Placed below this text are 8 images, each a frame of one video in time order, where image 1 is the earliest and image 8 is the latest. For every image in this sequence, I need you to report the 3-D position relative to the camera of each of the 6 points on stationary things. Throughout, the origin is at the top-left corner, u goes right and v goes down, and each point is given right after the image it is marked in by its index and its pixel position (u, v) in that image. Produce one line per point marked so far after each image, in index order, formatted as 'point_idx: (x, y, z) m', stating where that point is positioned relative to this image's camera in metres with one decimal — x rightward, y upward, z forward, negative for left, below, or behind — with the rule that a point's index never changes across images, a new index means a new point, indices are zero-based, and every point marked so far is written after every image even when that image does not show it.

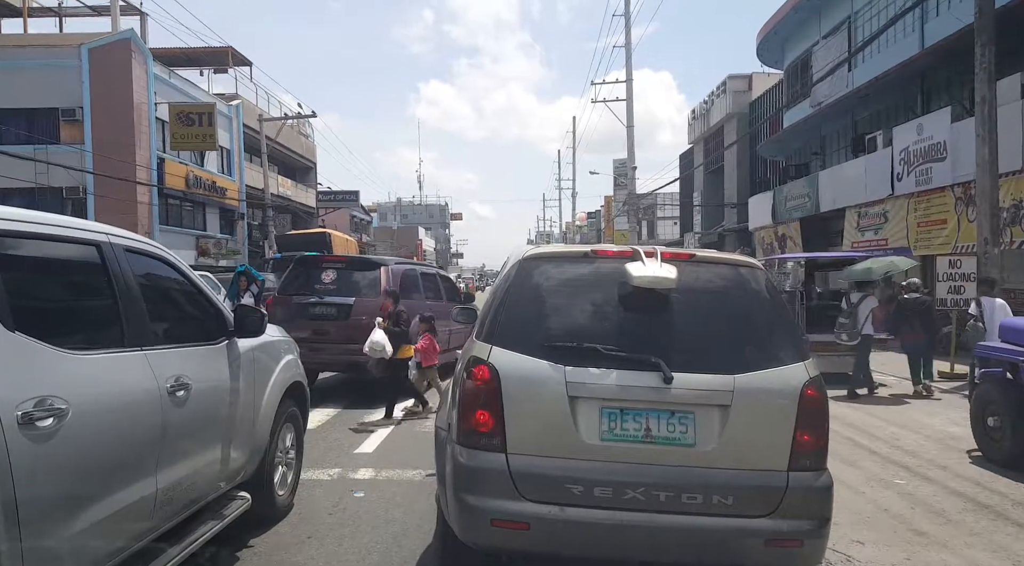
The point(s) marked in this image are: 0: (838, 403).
0: (+4.7, -1.7, +10.3) m
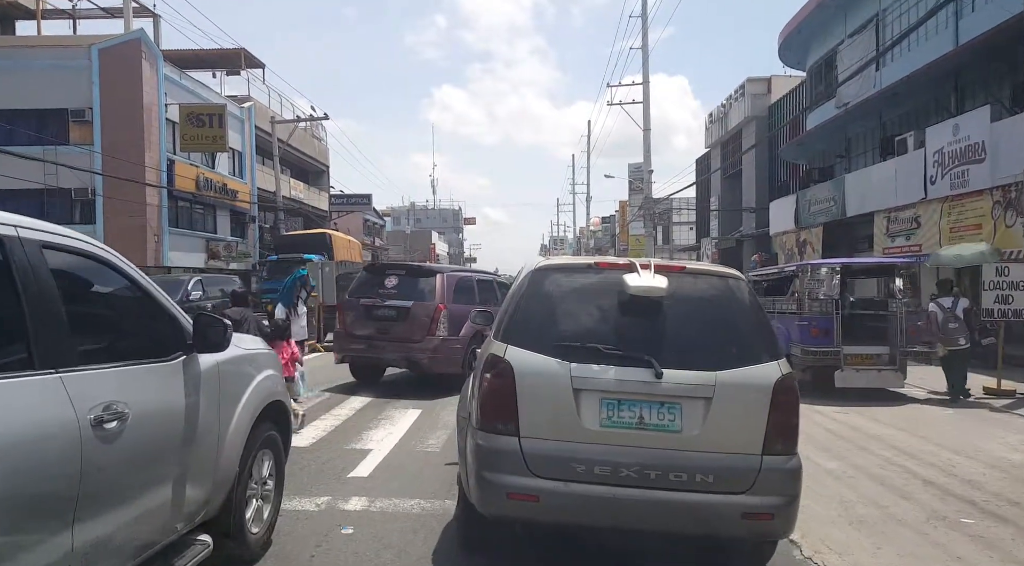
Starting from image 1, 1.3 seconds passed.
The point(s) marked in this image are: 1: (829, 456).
0: (+4.8, -1.8, +9.5) m
1: (+3.3, -1.8, +7.4) m
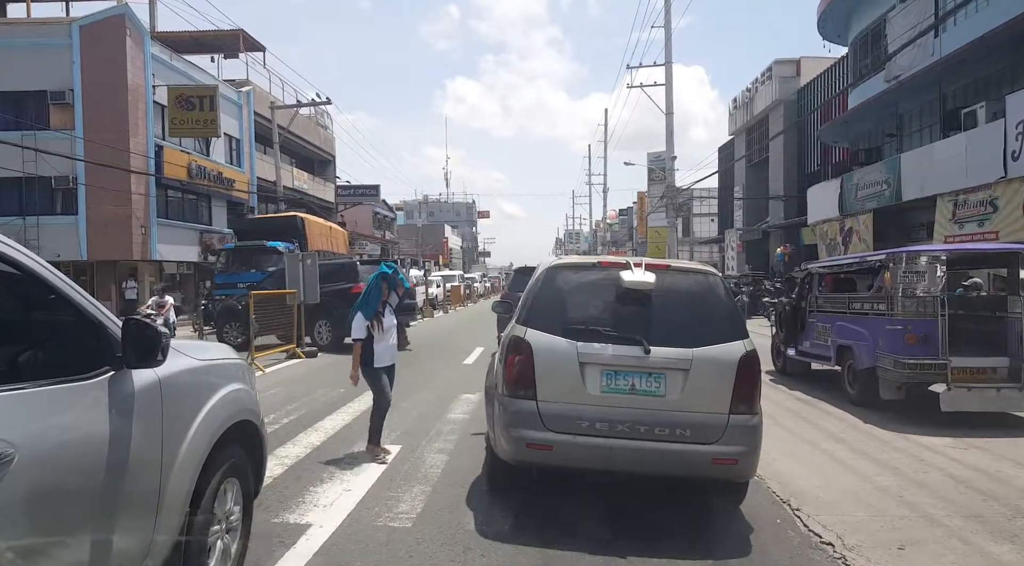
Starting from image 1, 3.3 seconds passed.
0: (+4.9, -1.7, +7.1) m
1: (+3.3, -1.7, +5.0) m
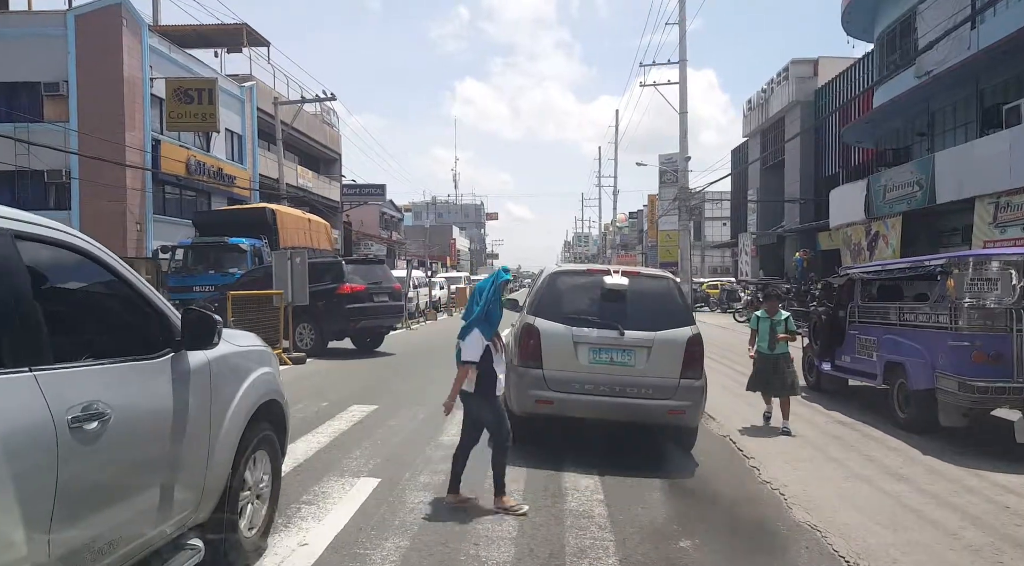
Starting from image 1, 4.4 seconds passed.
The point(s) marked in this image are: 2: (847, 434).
0: (+4.9, -1.8, +5.9) m
1: (+3.3, -1.8, +3.9) m
2: (+3.7, -1.7, +8.0) m
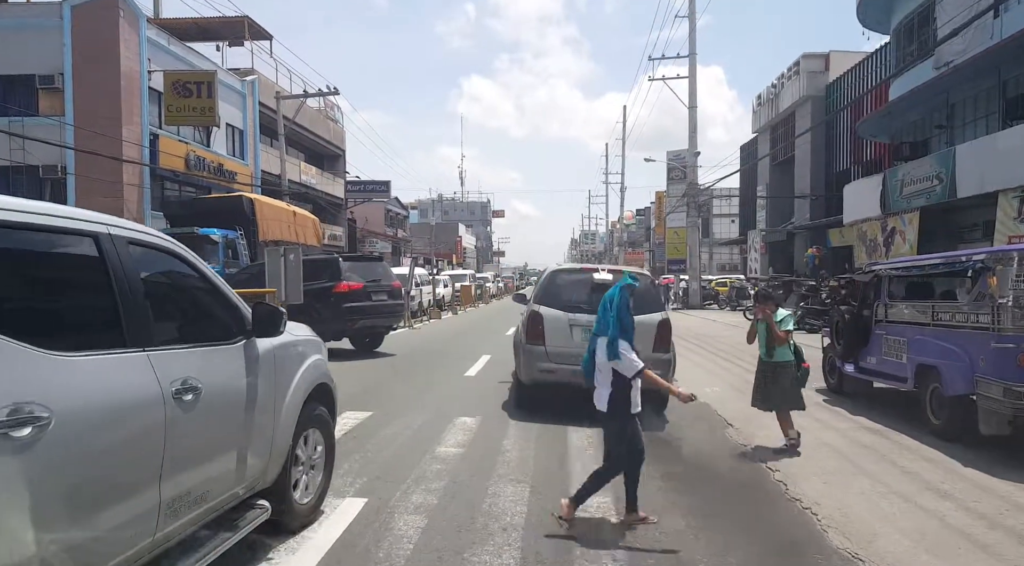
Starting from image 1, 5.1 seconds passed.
0: (+5.0, -1.8, +5.2) m
1: (+3.3, -1.8, +3.3) m
2: (+3.8, -1.7, +7.4) m
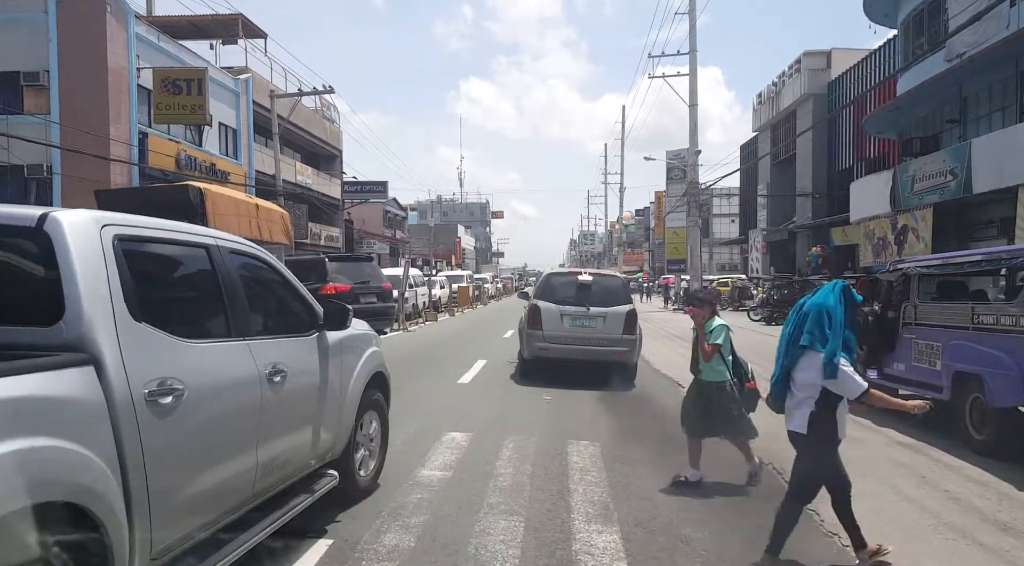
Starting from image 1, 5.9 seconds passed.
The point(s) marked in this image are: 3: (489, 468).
0: (+4.9, -1.8, +4.5) m
1: (+3.3, -1.8, +2.5) m
2: (+3.7, -1.7, +6.7) m
3: (-0.2, -1.6, +6.3) m
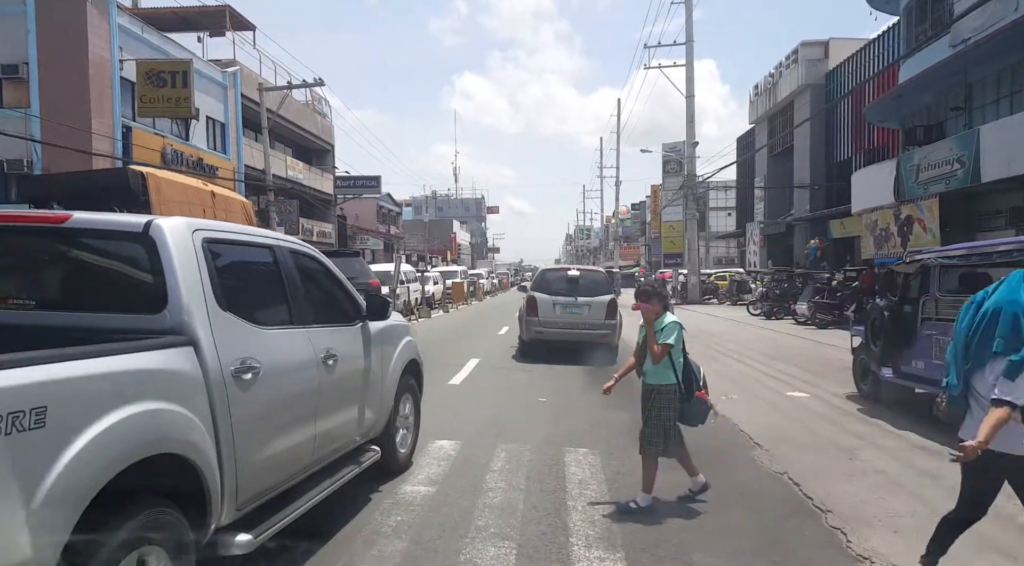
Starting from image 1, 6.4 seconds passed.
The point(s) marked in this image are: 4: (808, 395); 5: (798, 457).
0: (+4.9, -1.7, +4.0) m
1: (+3.2, -1.7, +2.0) m
2: (+3.6, -1.6, +6.1) m
3: (-0.3, -1.6, +5.7) m
4: (+4.0, -1.5, +9.8) m
5: (+2.7, -1.6, +6.6) m
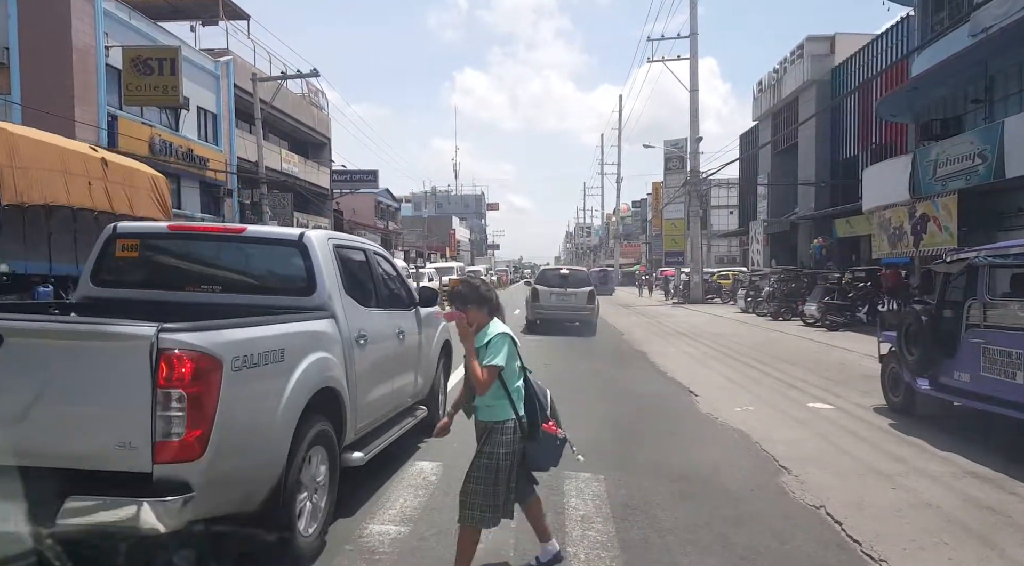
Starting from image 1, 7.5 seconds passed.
0: (+4.8, -1.8, +3.1) m
1: (+3.1, -1.8, +1.1) m
2: (+3.6, -1.6, +5.3) m
3: (-0.3, -1.6, +4.8) m
4: (+4.0, -1.5, +8.9) m
5: (+2.6, -1.6, +5.8) m
